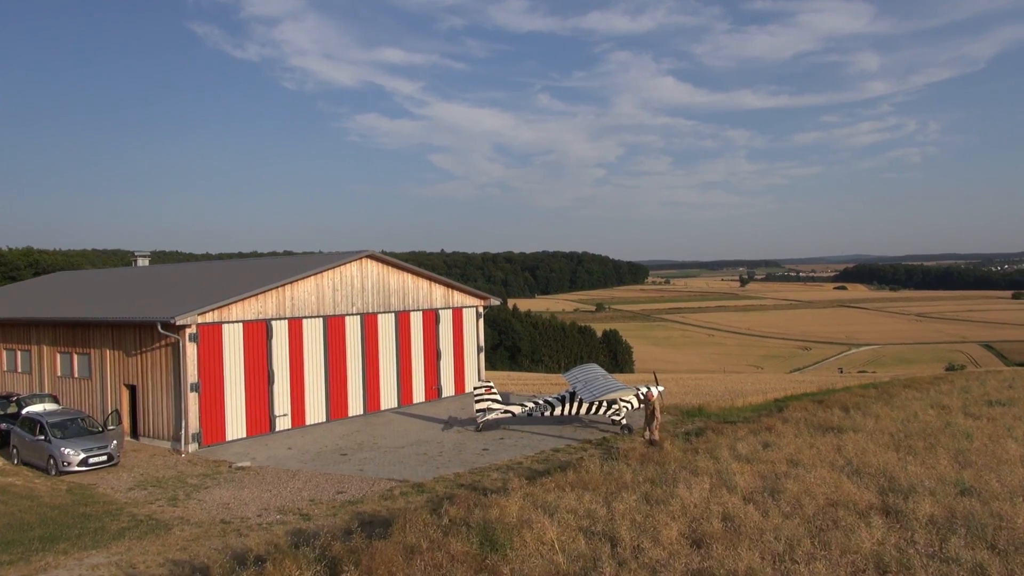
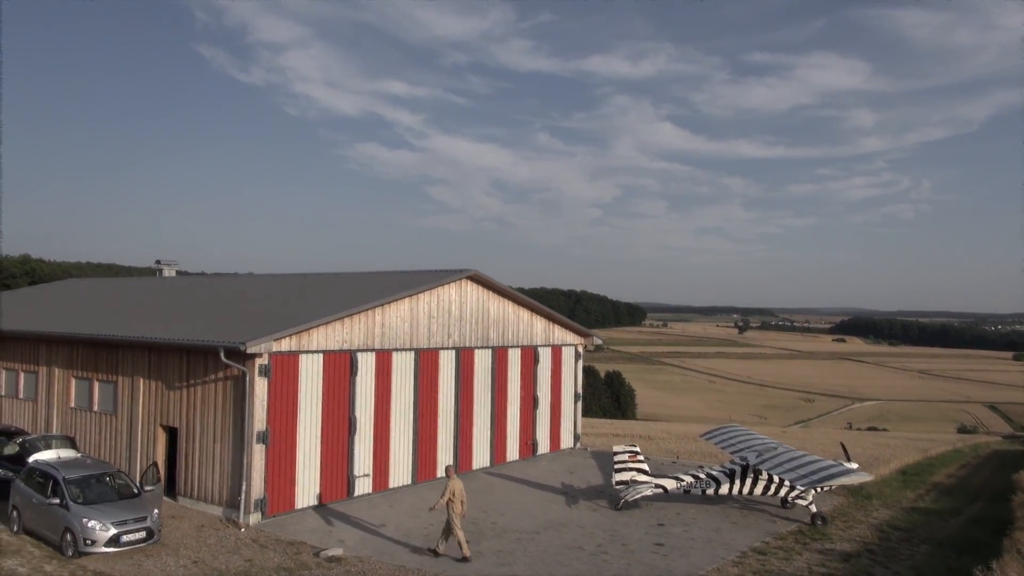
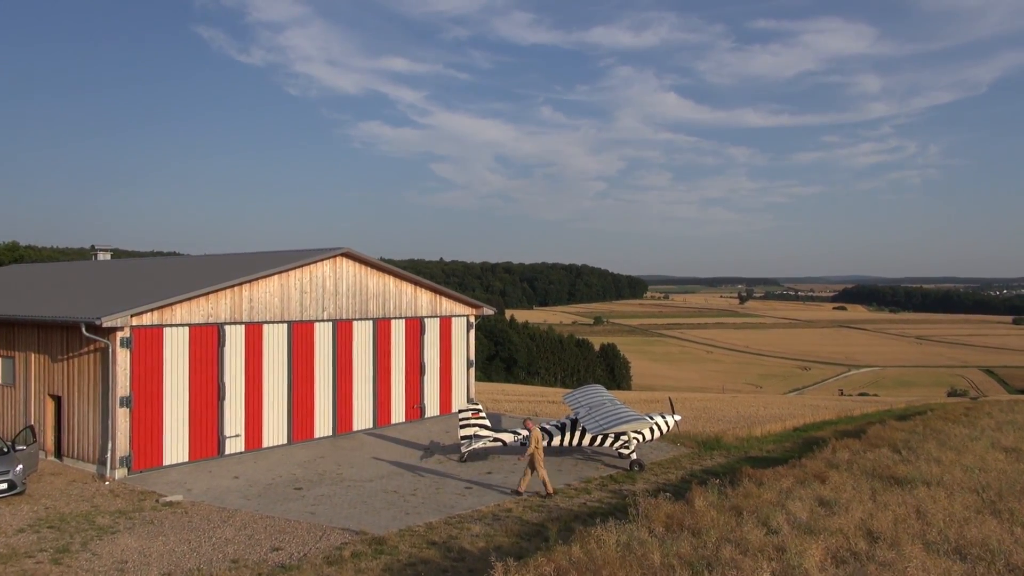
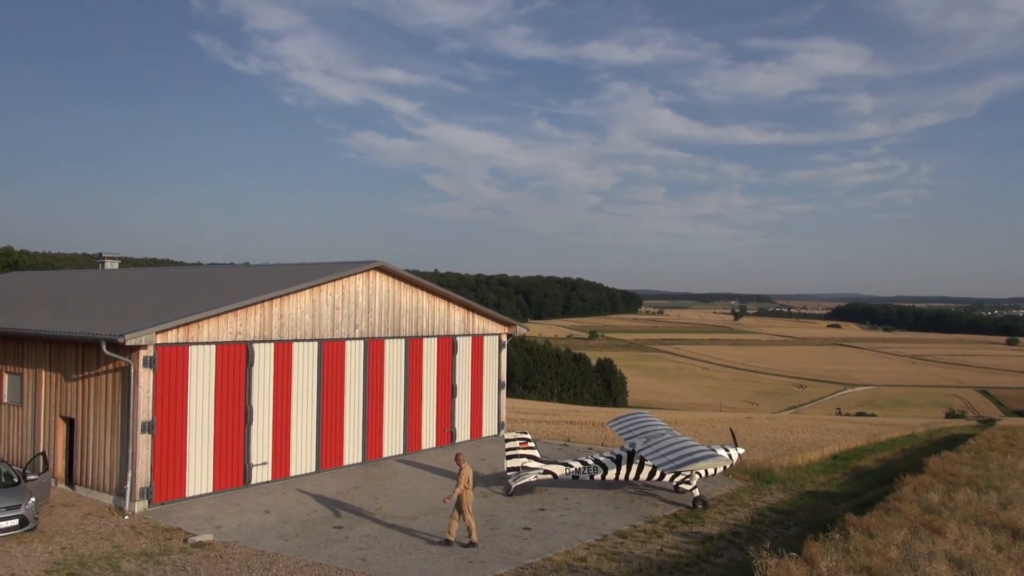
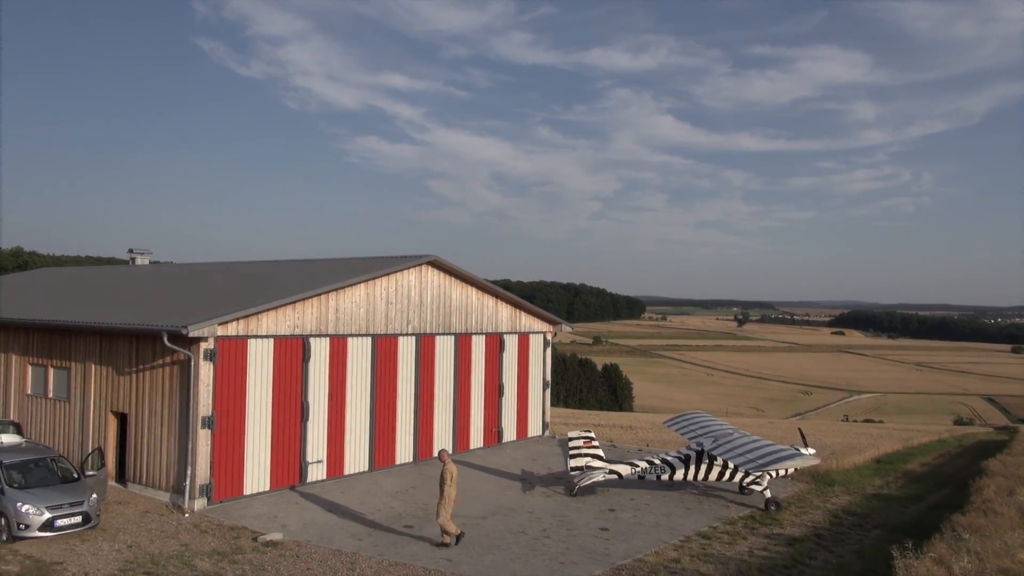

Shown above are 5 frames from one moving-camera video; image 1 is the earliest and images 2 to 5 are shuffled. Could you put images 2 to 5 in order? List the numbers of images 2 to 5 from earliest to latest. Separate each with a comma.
3, 4, 5, 2
